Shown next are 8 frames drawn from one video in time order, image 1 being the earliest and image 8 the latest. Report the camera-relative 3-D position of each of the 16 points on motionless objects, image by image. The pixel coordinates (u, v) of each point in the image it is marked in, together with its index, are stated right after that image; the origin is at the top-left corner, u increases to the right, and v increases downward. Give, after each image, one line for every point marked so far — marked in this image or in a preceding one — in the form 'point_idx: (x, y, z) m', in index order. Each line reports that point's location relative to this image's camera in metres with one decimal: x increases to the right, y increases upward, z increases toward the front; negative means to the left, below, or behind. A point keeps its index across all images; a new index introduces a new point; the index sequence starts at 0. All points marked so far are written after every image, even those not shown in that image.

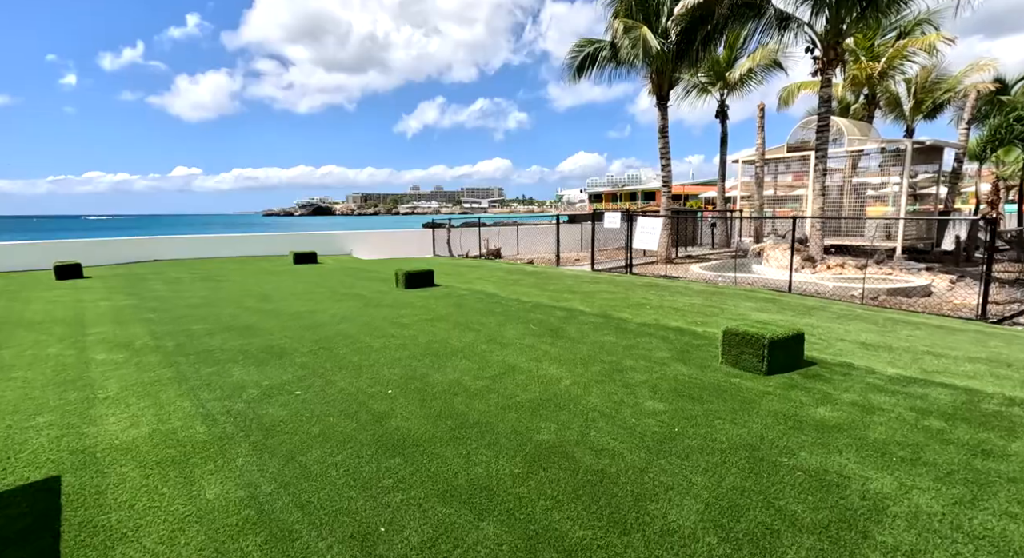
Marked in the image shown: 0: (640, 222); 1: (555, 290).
0: (+2.5, +1.1, +10.0) m
1: (+0.7, -0.2, +8.4) m
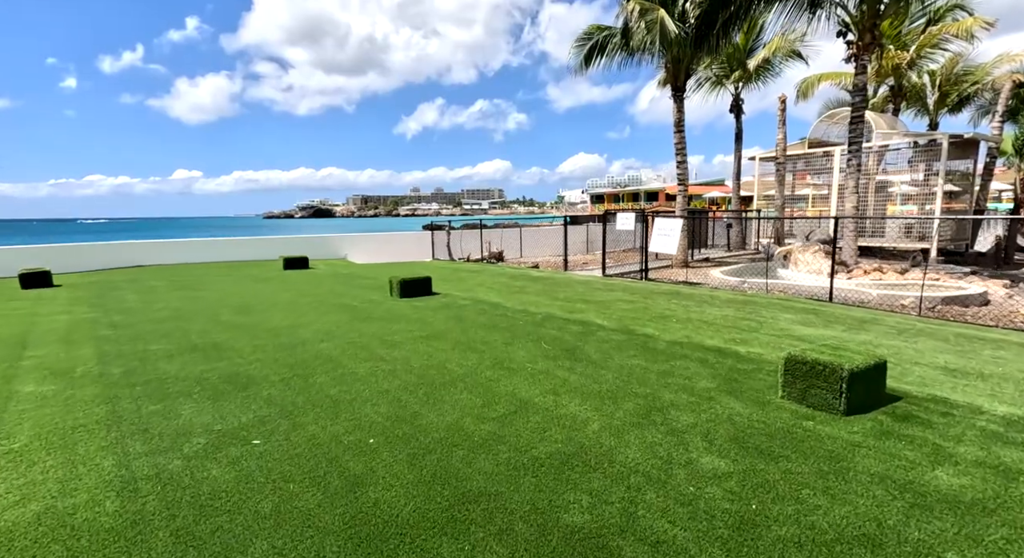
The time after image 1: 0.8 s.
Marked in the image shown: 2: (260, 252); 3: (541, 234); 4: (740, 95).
0: (+2.5, +1.0, +9.2) m
1: (+0.8, -0.3, +7.6) m
2: (-7.0, +0.8, +14.6) m
3: (+1.0, +1.5, +17.3) m
4: (+6.6, +5.3, +15.1) m
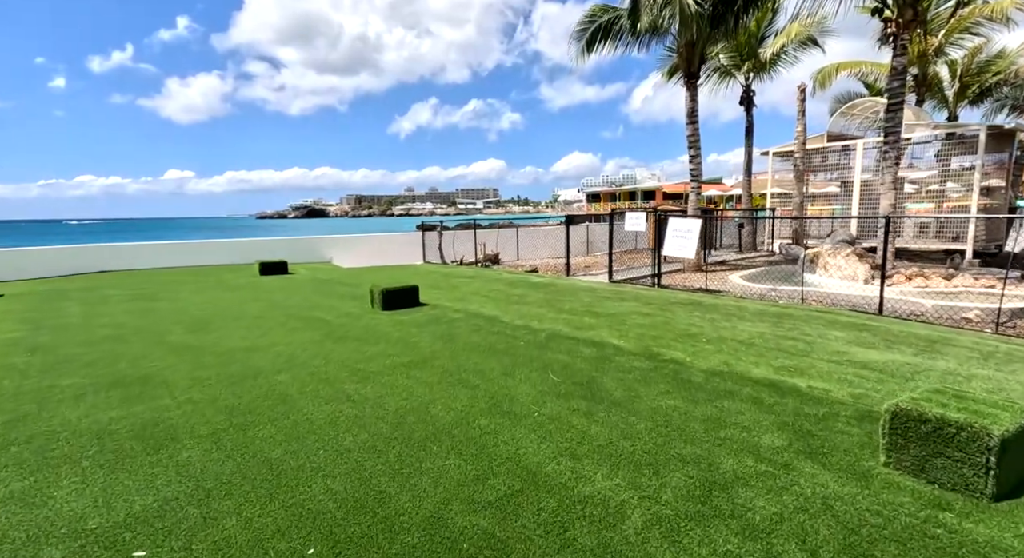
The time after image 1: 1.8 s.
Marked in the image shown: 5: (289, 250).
0: (+2.5, +0.9, +8.3) m
1: (+0.8, -0.4, +6.6) m
2: (-7.1, +0.6, +13.5) m
3: (+0.8, +1.4, +16.4) m
4: (+6.5, +5.2, +14.2) m
5: (-6.0, +0.7, +14.0) m
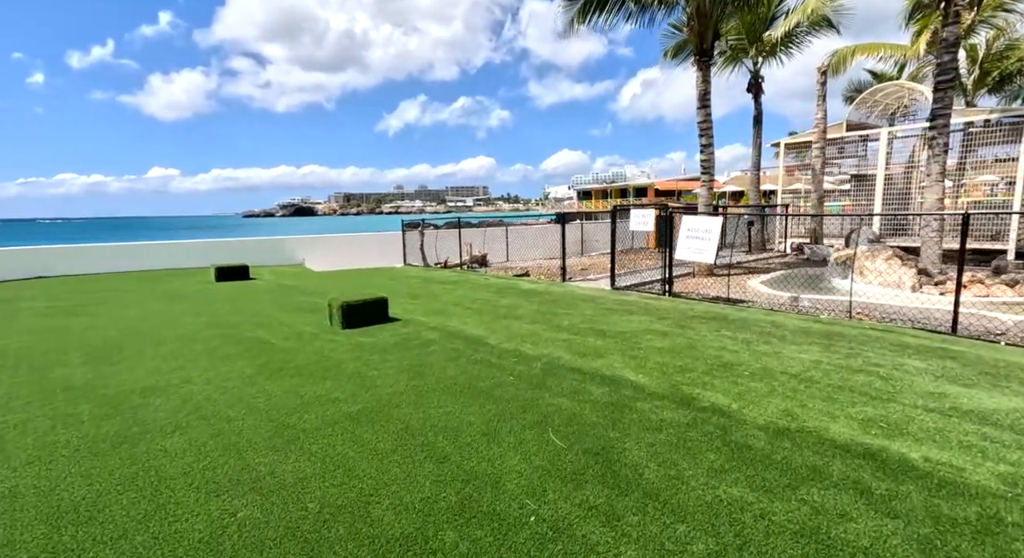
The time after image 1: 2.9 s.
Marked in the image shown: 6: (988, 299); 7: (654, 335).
0: (+2.3, +0.8, +7.1) m
1: (+0.6, -0.5, +5.4) m
2: (-7.3, +0.5, +12.2) m
3: (+0.5, +1.3, +15.2) m
4: (+6.1, +5.2, +13.1) m
5: (-6.2, +0.6, +12.7) m
6: (+5.3, -0.2, +5.9) m
7: (+1.4, -0.6, +5.2) m
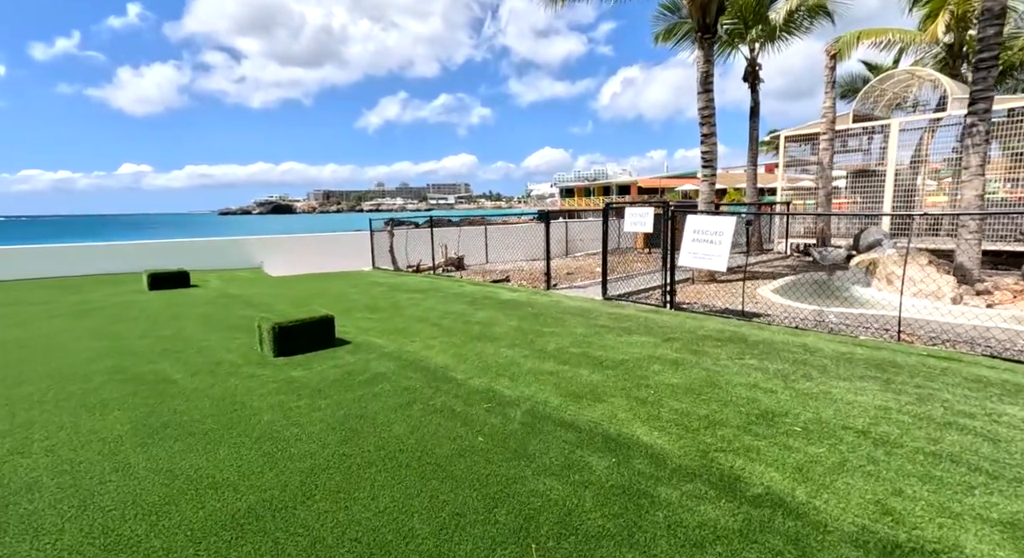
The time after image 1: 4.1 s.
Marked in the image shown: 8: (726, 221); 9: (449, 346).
0: (+2.0, +0.6, +6.1) m
1: (+0.4, -0.6, +4.4) m
2: (-7.8, +0.4, +10.9) m
3: (0.0, +1.2, +14.1) m
4: (+5.6, +5.1, +12.2) m
5: (-6.7, +0.5, +11.4) m
6: (+5.1, -0.3, +5.0) m
7: (+1.2, -0.7, +4.1) m
8: (+2.3, +0.6, +5.7) m
9: (-0.6, -0.6, +4.9) m
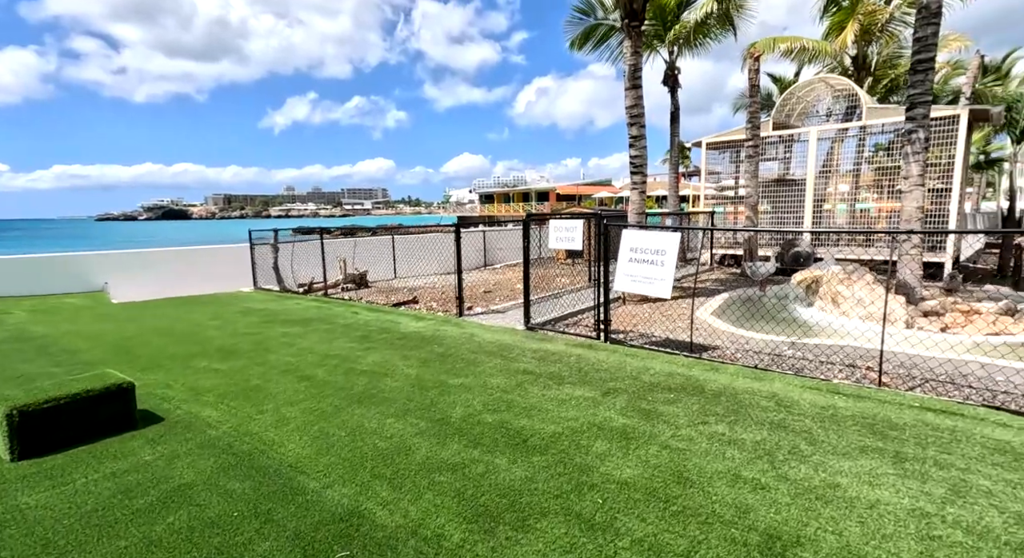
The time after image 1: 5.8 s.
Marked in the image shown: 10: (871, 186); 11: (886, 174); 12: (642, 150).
0: (+1.1, +0.4, +5.1) m
1: (-0.3, -0.9, +3.1) m
2: (-9.3, -0.1, +8.3) m
3: (-2.2, +0.8, +12.7) m
4: (+3.6, +4.8, +11.7) m
5: (-8.4, 0.0, +9.0) m
6: (+4.3, -0.5, +4.4) m
7: (+0.5, -0.9, +3.0) m
8: (+1.4, +0.4, +4.8) m
9: (-1.3, -0.9, +3.5) m
10: (+7.1, +1.9, +10.5) m
11: (+7.3, +2.1, +10.3) m
12: (+1.7, +1.7, +7.0) m
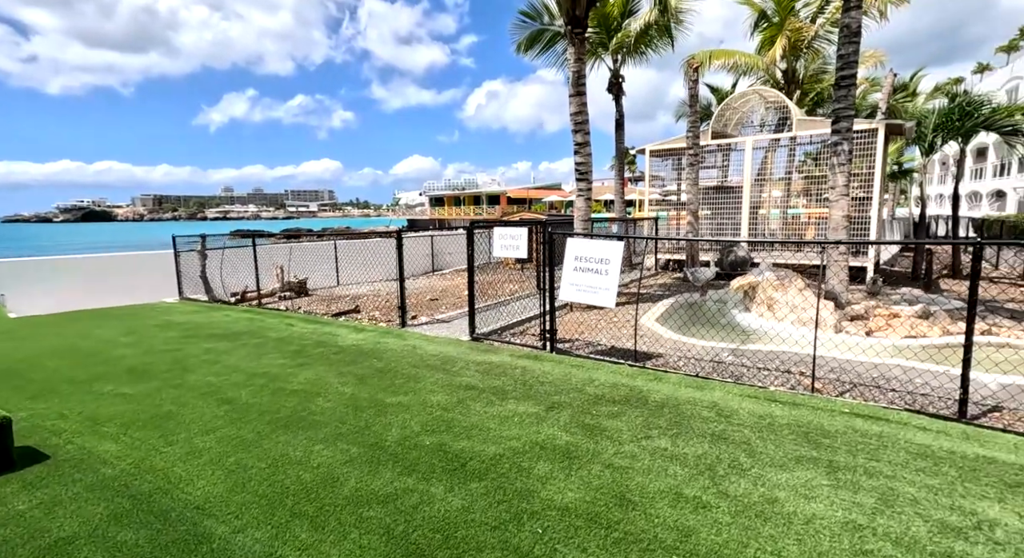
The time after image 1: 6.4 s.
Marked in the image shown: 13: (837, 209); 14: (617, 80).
0: (+0.5, +0.3, +5.1) m
1: (-0.6, -1.0, +3.0) m
2: (-10.1, -0.3, +7.3) m
3: (-3.5, +0.7, +12.3) m
4: (+2.4, +4.7, +11.9) m
5: (-9.2, -0.2, +8.1) m
6: (+3.8, -0.6, +4.7) m
7: (+0.2, -1.0, +2.9) m
8: (+0.9, +0.3, +4.7) m
9: (-1.7, -1.0, +3.2) m
10: (+6.0, +1.8, +11.0) m
11: (+6.2, +2.0, +10.8) m
12: (+1.0, +1.6, +7.1) m
13: (+3.8, +0.8, +6.2) m
14: (+2.4, +4.5, +12.0) m
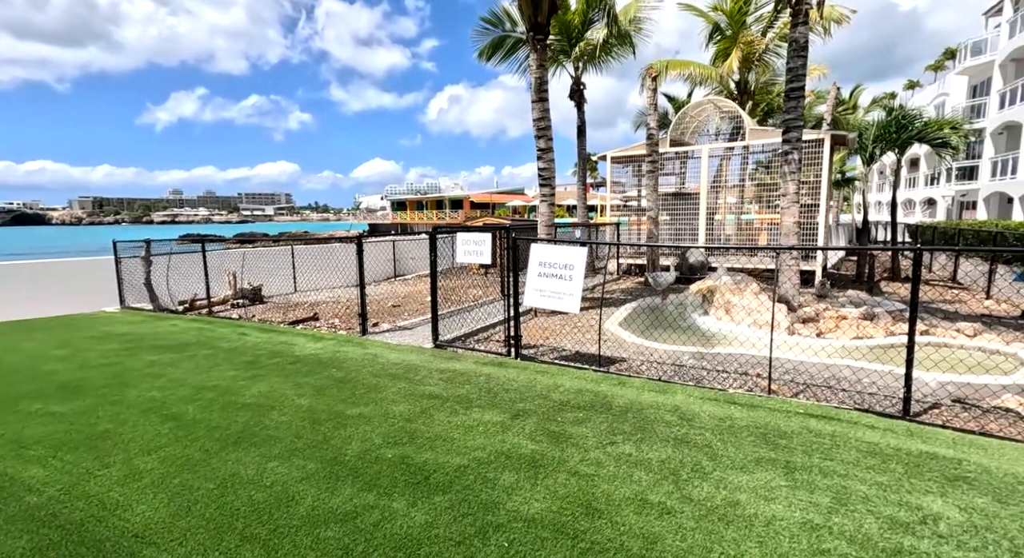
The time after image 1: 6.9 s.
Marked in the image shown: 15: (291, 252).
0: (+0.2, +0.2, +5.1) m
1: (-0.8, -1.0, +2.9) m
2: (-10.6, -0.4, +6.5) m
3: (-4.3, +0.5, +12.0) m
4: (+1.5, +4.6, +12.1) m
5: (-9.8, -0.3, +7.4) m
6: (+3.4, -0.6, +4.9) m
7: (0.0, -1.1, +2.9) m
8: (+0.6, +0.2, +4.8) m
9: (-1.9, -1.0, +3.0) m
10: (+5.2, +1.7, +11.4) m
11: (+5.4, +1.9, +11.2) m
12: (+0.5, +1.5, +7.1) m
13: (+3.4, +0.8, +6.4) m
14: (+1.5, +4.4, +12.1) m
15: (-4.7, +0.6, +11.4) m
